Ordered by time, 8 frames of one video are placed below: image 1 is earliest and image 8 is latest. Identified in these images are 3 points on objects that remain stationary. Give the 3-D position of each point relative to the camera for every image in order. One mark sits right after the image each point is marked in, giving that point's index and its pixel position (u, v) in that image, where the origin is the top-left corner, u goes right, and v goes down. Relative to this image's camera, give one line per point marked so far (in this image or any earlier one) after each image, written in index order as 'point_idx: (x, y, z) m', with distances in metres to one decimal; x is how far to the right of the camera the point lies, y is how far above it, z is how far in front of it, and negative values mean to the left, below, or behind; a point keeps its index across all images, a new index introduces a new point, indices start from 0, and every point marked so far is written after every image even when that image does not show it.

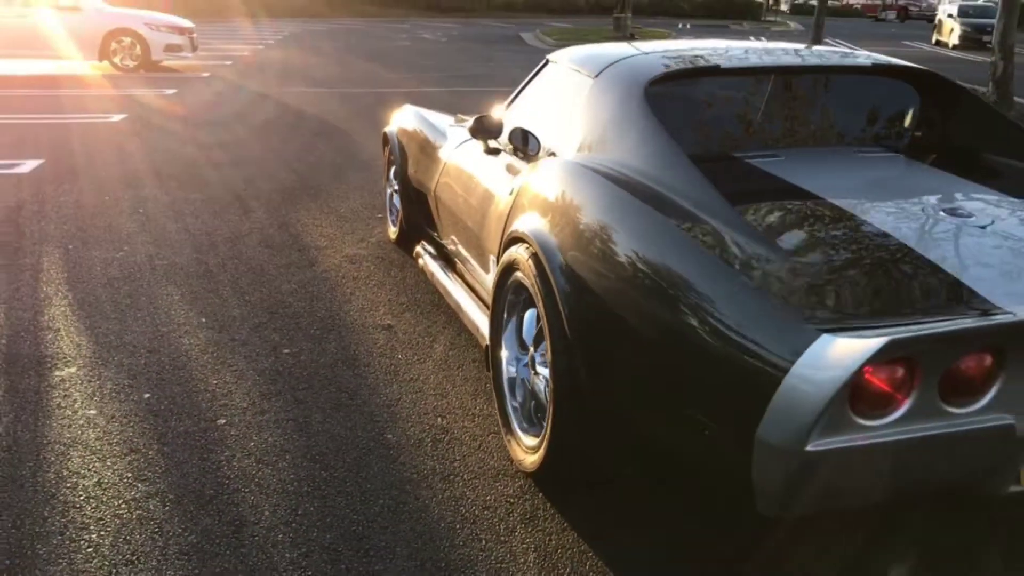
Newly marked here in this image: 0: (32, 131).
0: (-5.1, +1.7, +9.7) m
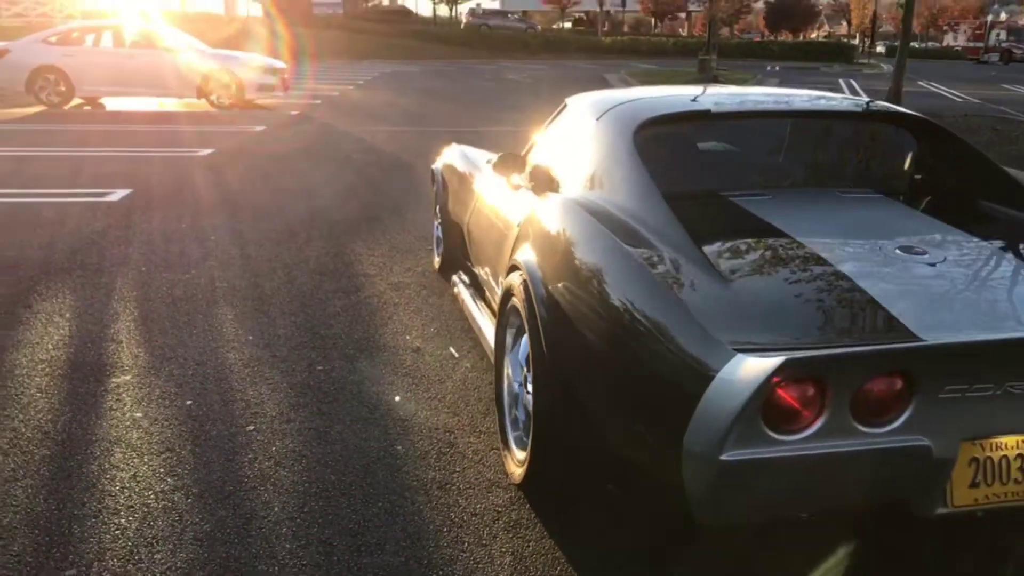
0: (-4.4, +1.4, +10.5) m
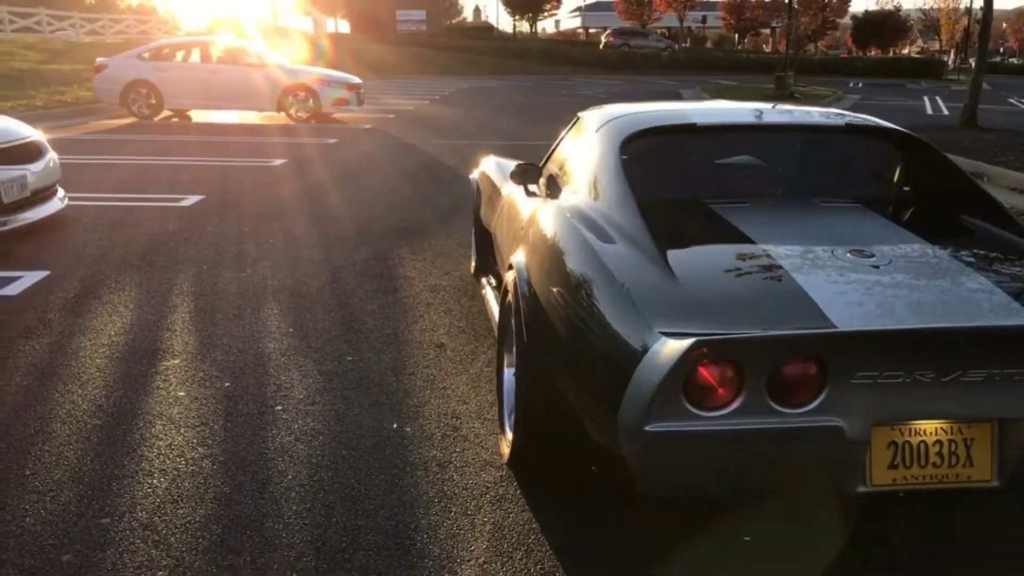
0: (-3.7, +1.4, +11.1) m
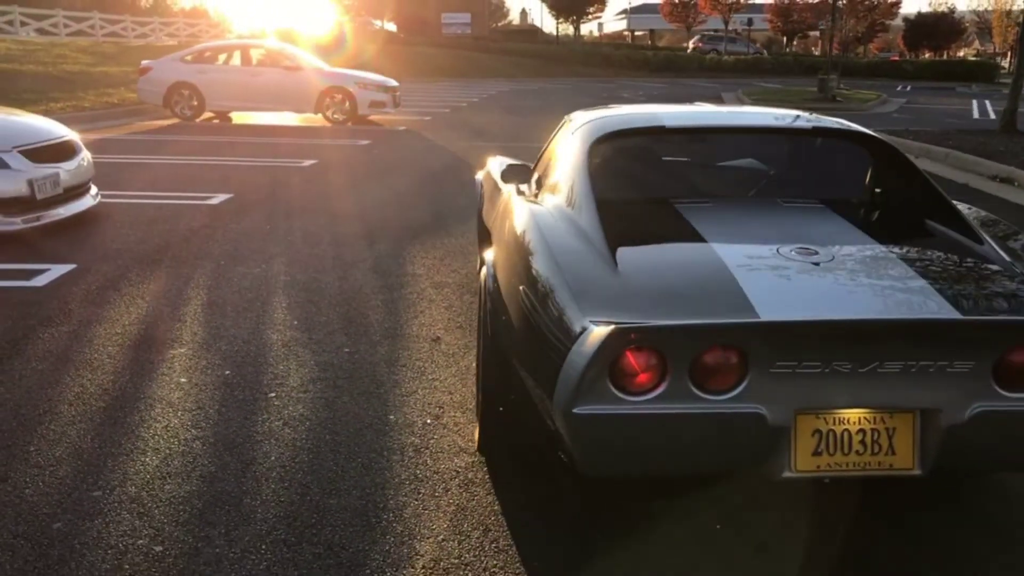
0: (-3.5, +1.5, +11.5) m
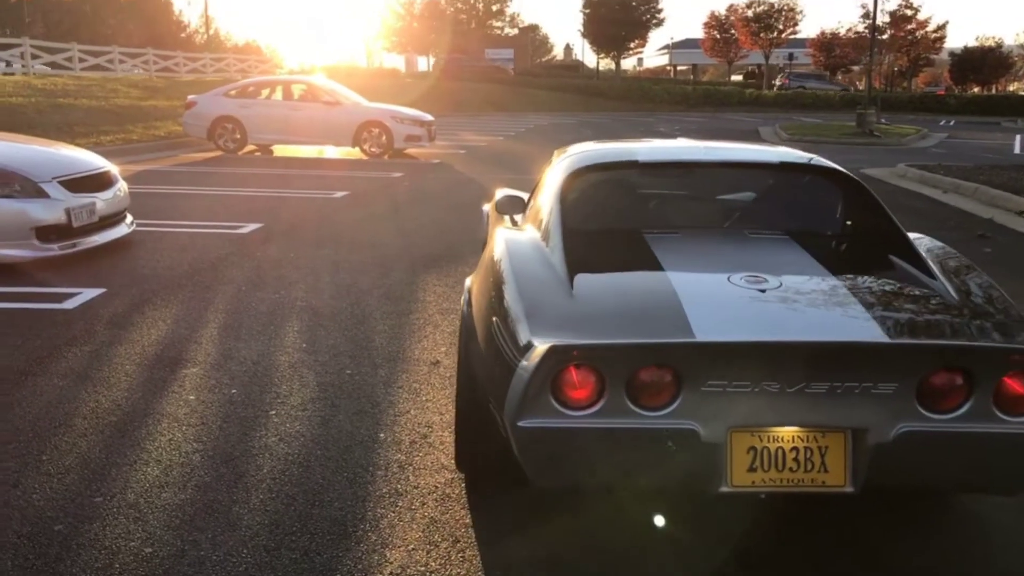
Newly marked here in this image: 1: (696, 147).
0: (-3.1, +1.1, +11.9) m
1: (+0.8, +0.6, +4.1) m
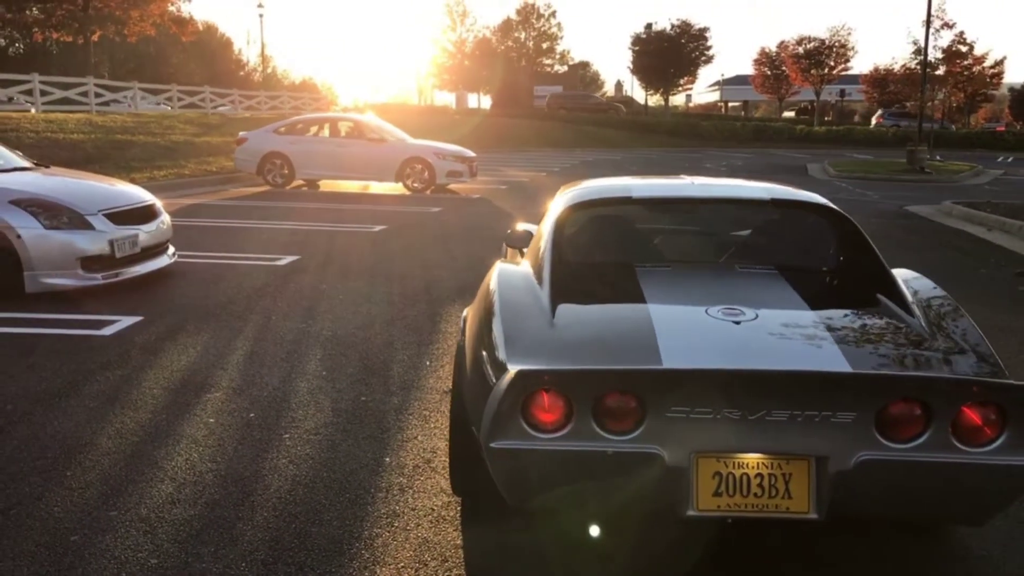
0: (-2.7, +0.7, +12.2) m
1: (+0.8, +0.5, +4.3) m
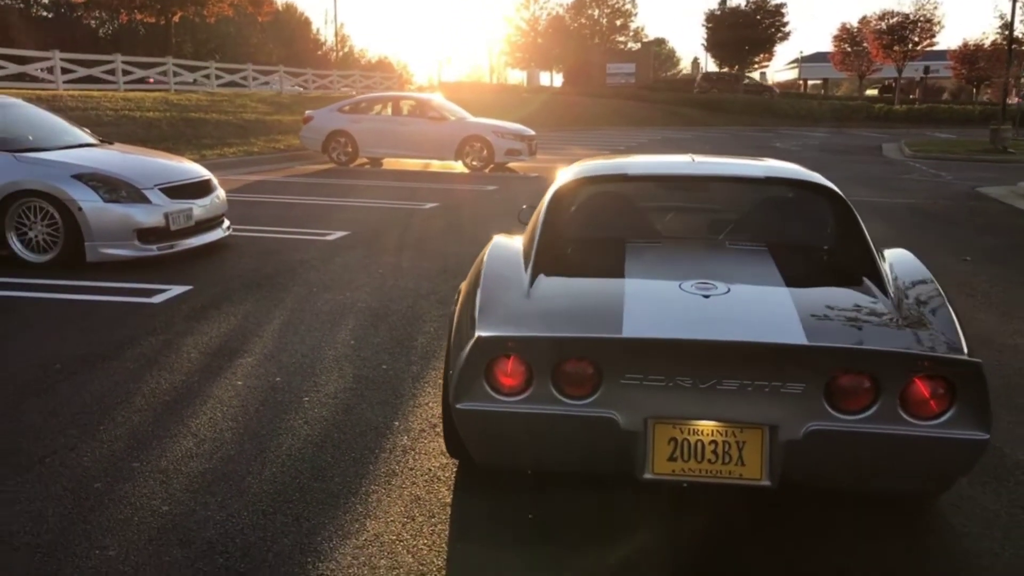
0: (-2.0, +1.1, +12.5) m
1: (+0.9, +0.6, +4.3) m
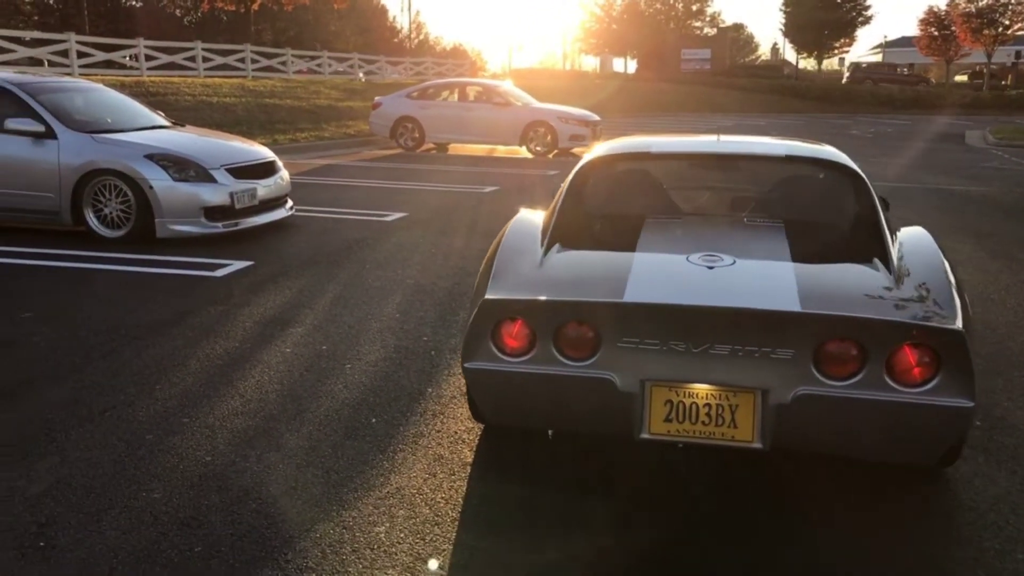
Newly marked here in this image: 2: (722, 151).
0: (-1.2, +1.3, +12.8) m
1: (+1.0, +0.7, +4.4) m
2: (+1.0, +0.6, +4.2) m
